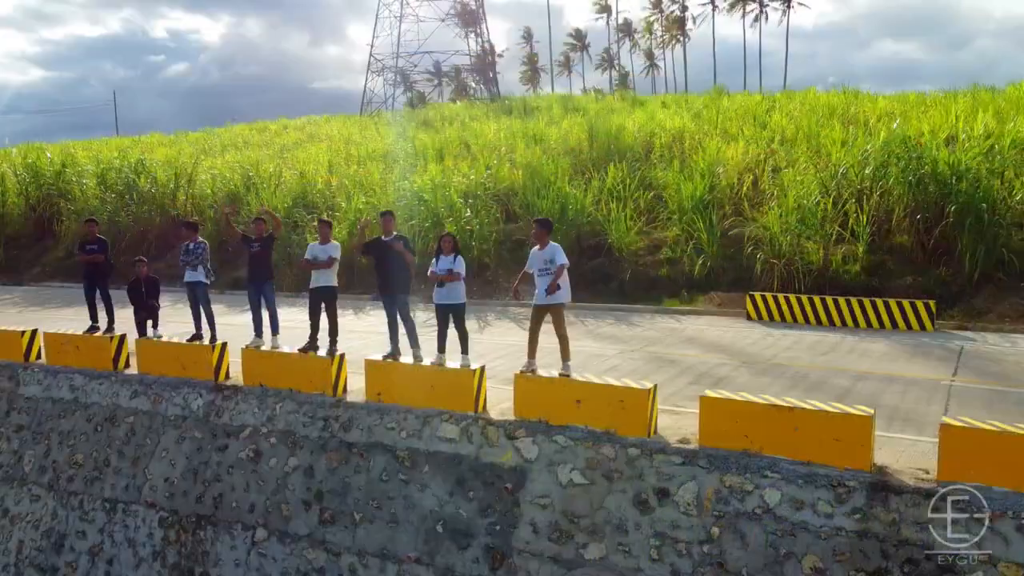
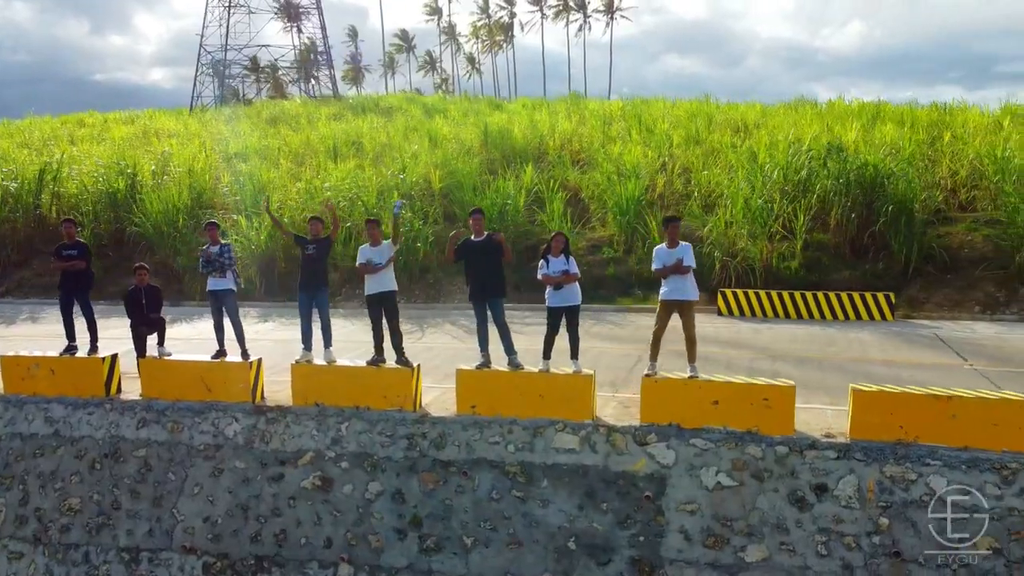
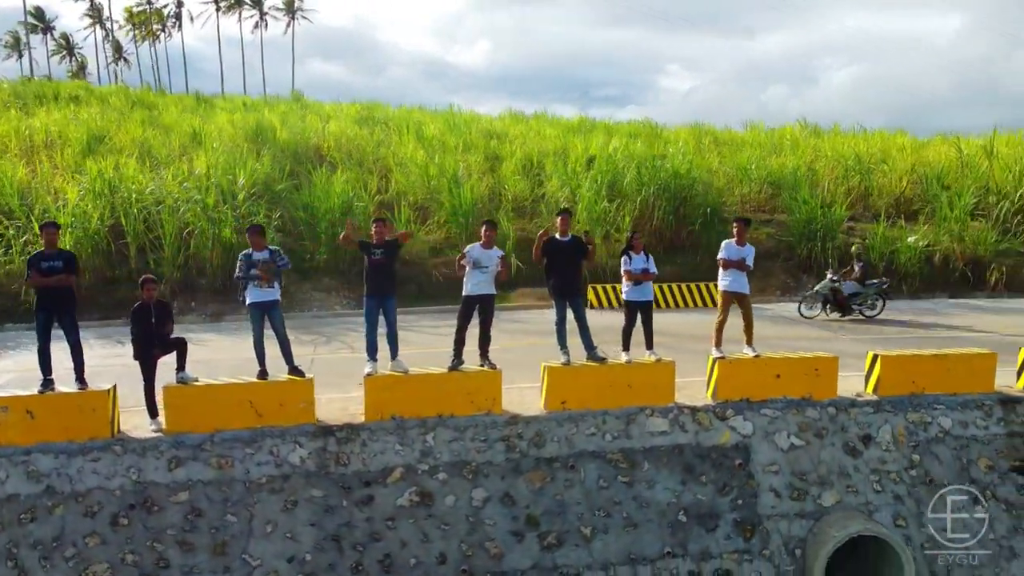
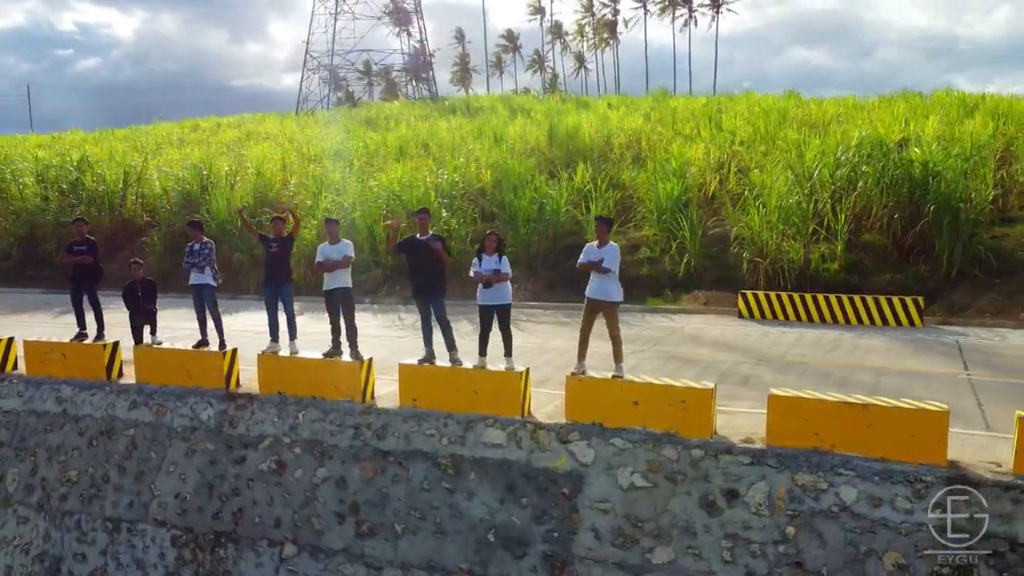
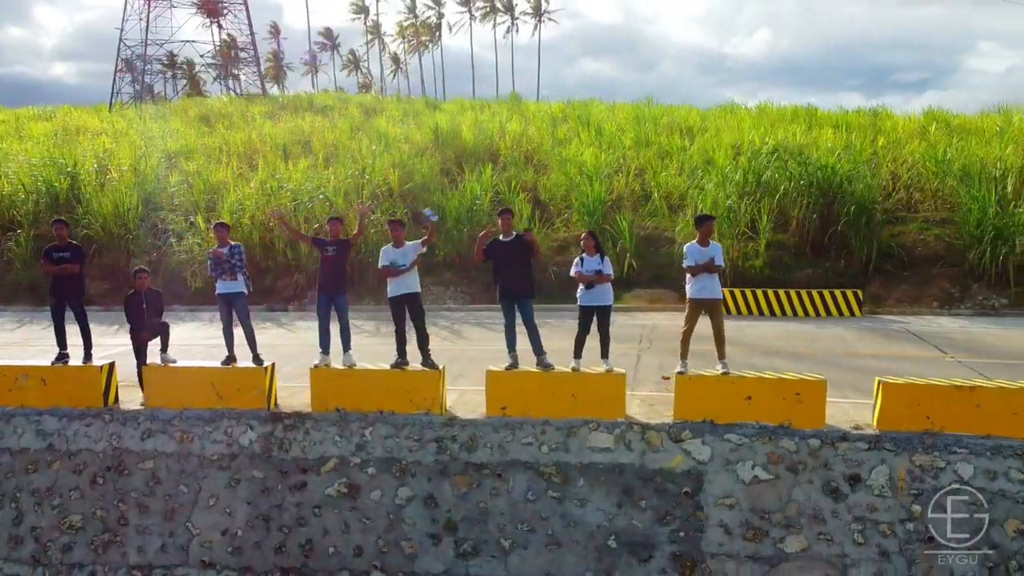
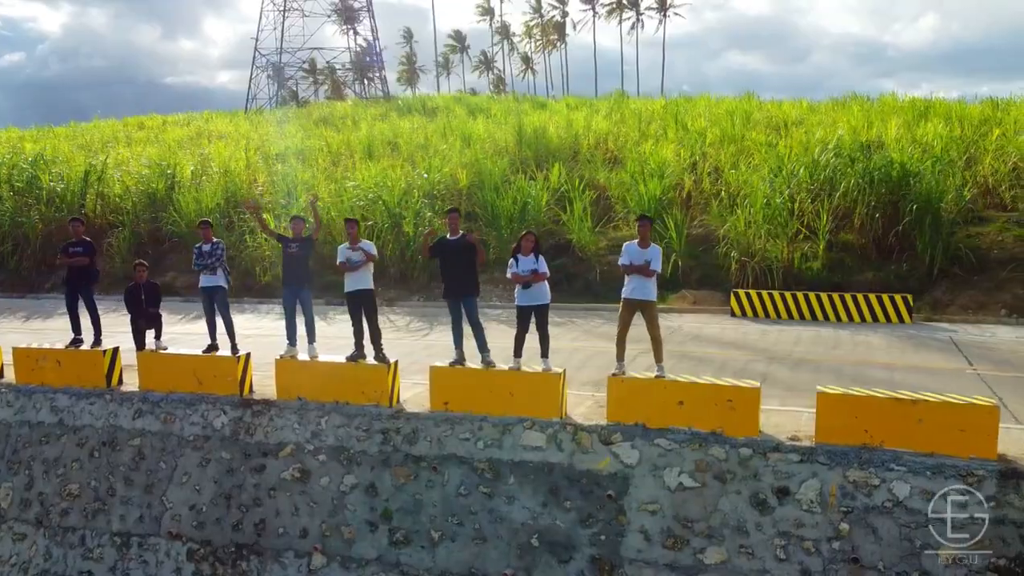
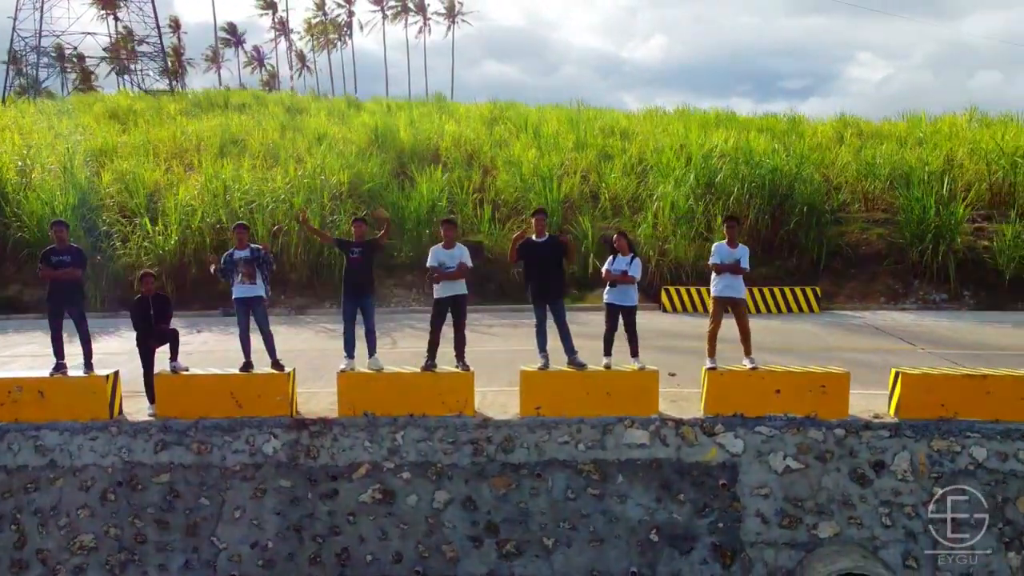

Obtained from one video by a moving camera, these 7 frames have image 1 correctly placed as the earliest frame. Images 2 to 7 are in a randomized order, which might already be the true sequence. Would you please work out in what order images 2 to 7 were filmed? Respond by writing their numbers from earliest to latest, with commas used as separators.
4, 6, 2, 5, 7, 3
